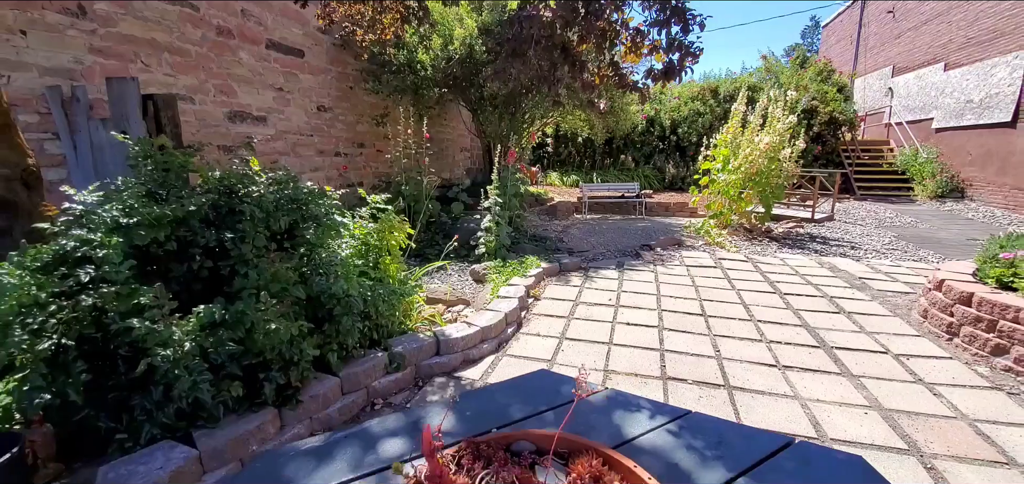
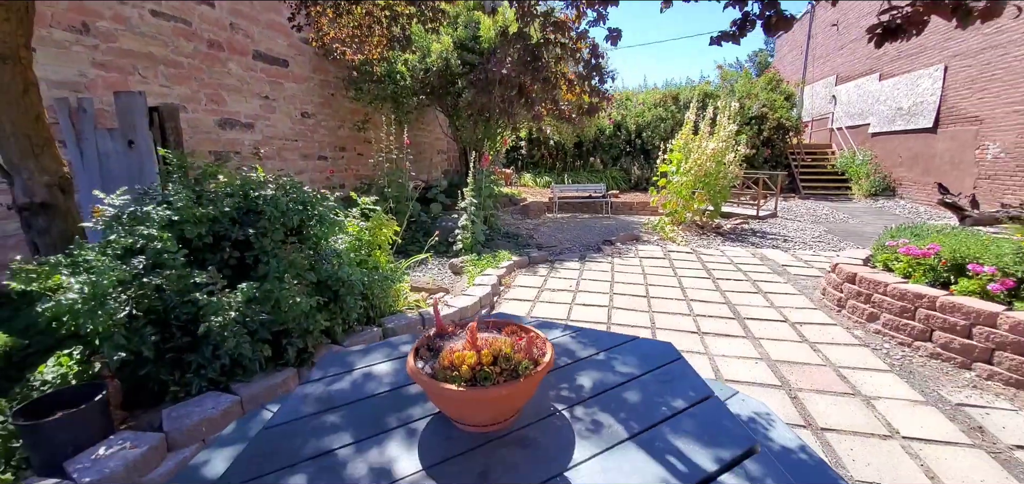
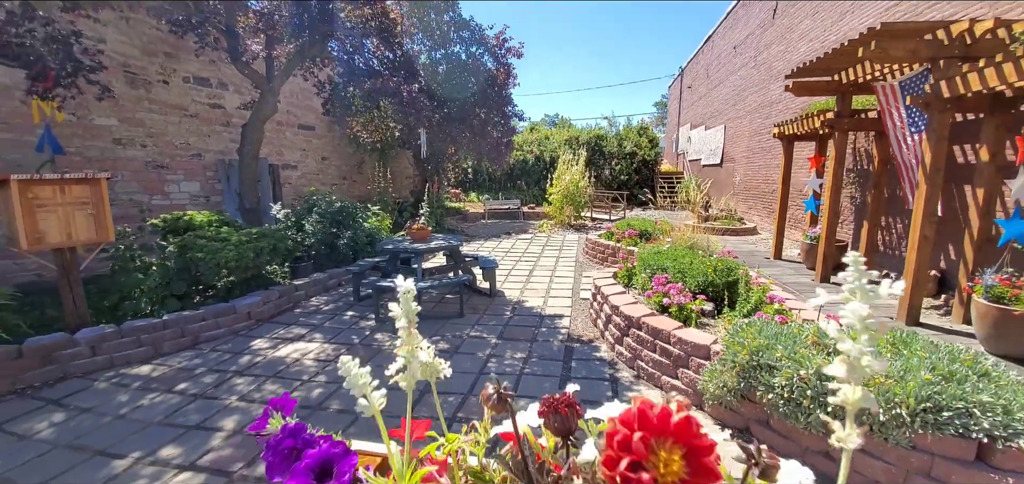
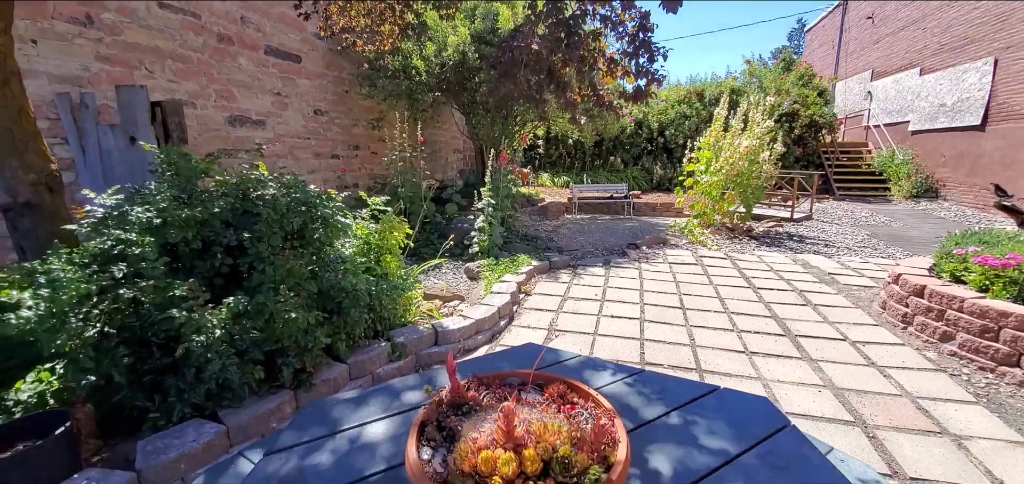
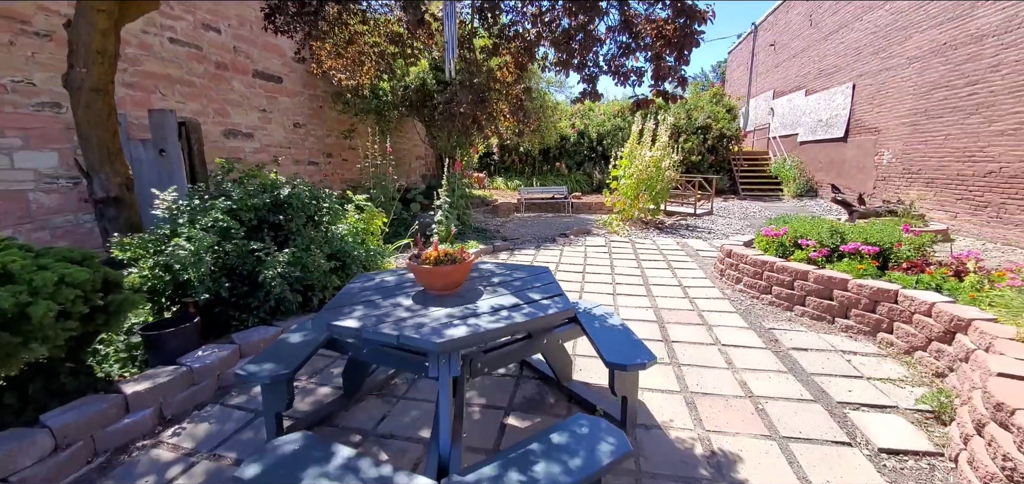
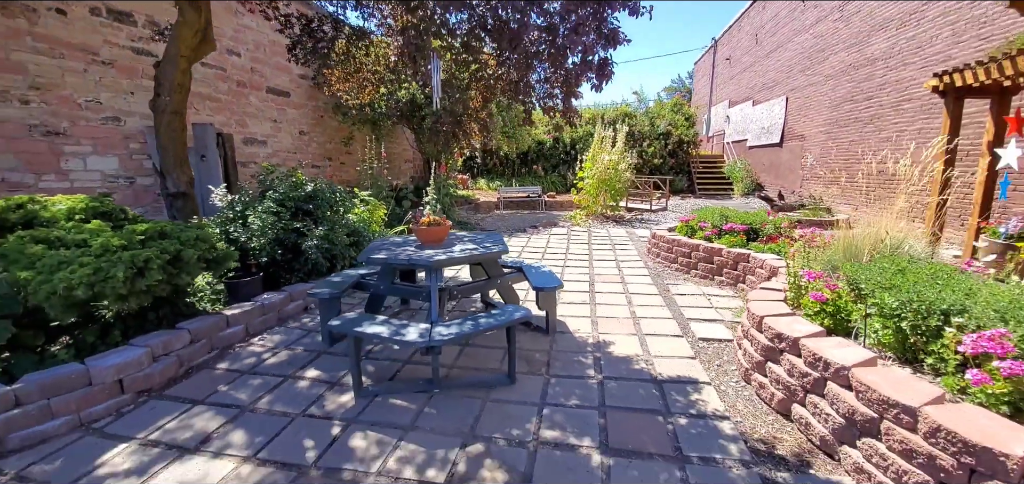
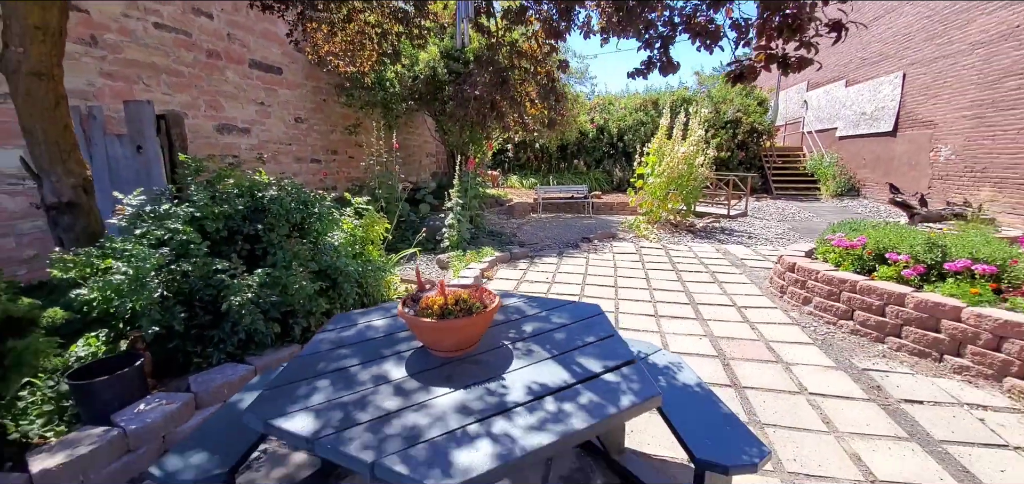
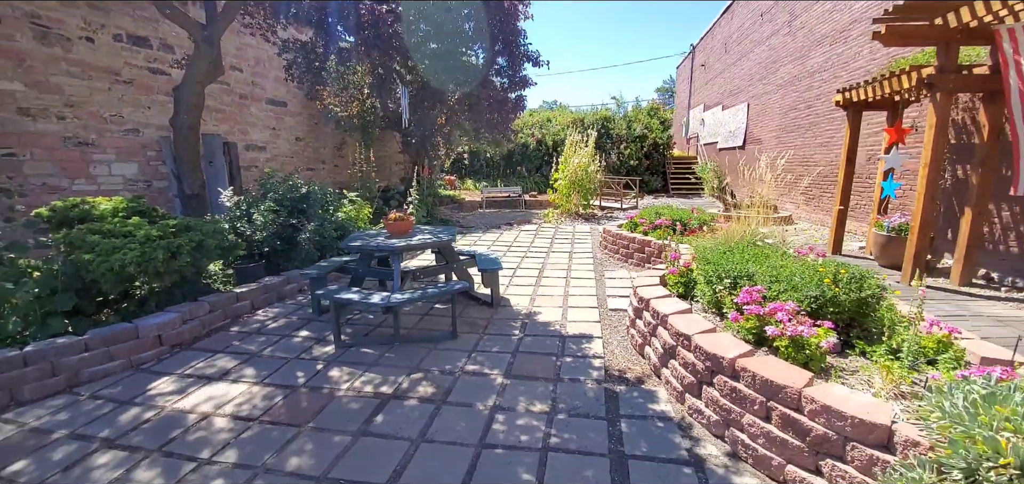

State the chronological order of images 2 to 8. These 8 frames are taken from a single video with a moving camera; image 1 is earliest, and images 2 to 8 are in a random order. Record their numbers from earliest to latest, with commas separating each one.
4, 2, 7, 5, 6, 8, 3
